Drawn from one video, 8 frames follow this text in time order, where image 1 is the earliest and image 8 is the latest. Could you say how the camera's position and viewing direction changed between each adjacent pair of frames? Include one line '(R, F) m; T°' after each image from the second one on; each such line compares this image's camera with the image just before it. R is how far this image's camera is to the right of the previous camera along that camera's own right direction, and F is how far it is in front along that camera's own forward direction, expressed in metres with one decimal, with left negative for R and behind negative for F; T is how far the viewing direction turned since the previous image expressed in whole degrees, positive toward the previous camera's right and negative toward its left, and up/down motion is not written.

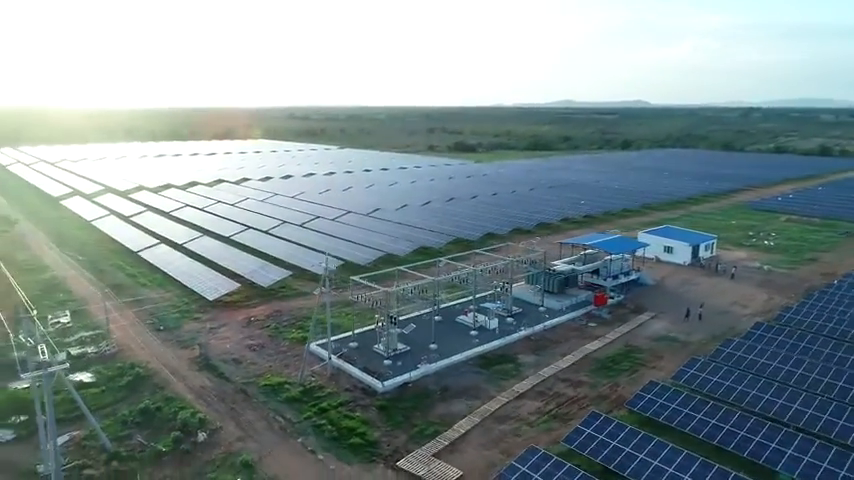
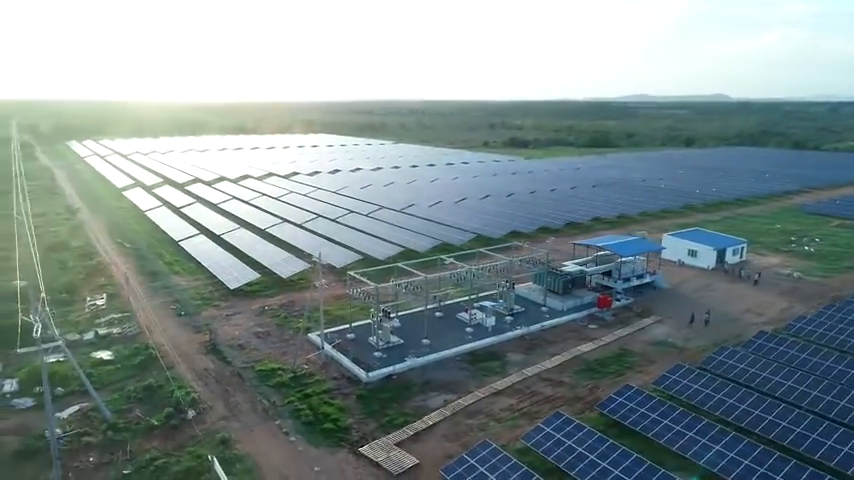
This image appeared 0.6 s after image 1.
(+2.7, -0.6) m; -6°
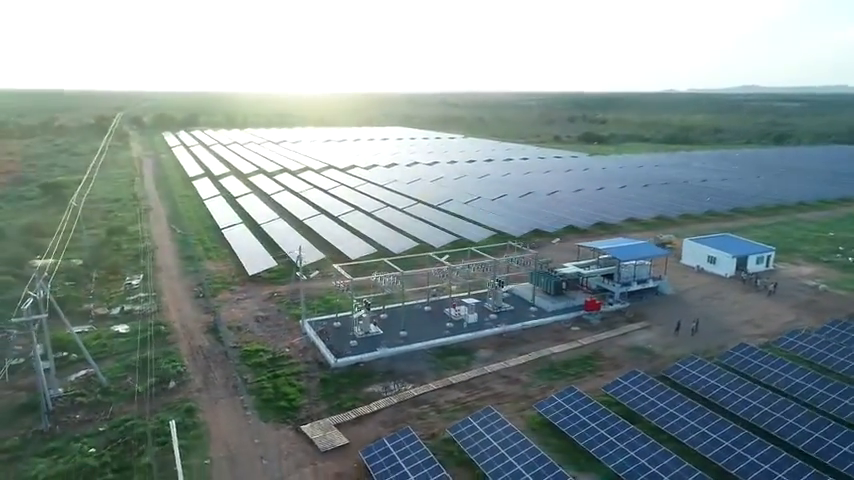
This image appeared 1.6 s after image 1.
(+4.3, -0.8) m; -8°
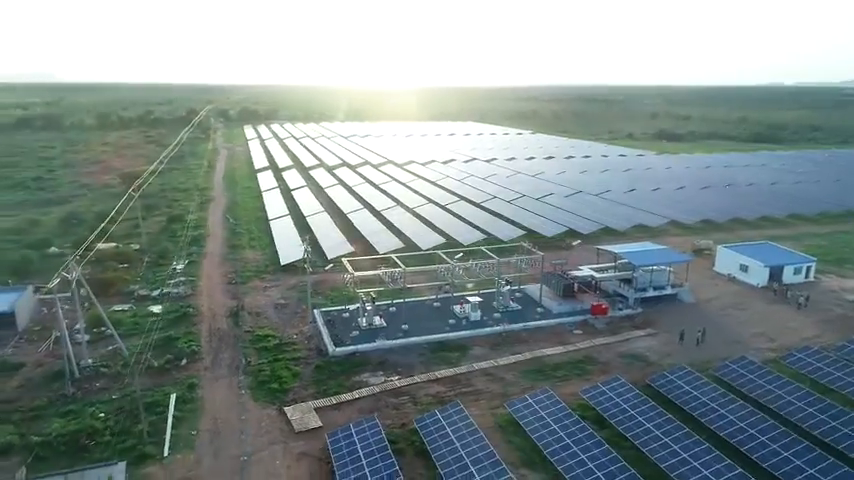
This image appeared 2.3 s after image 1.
(+3.2, -0.6) m; -8°
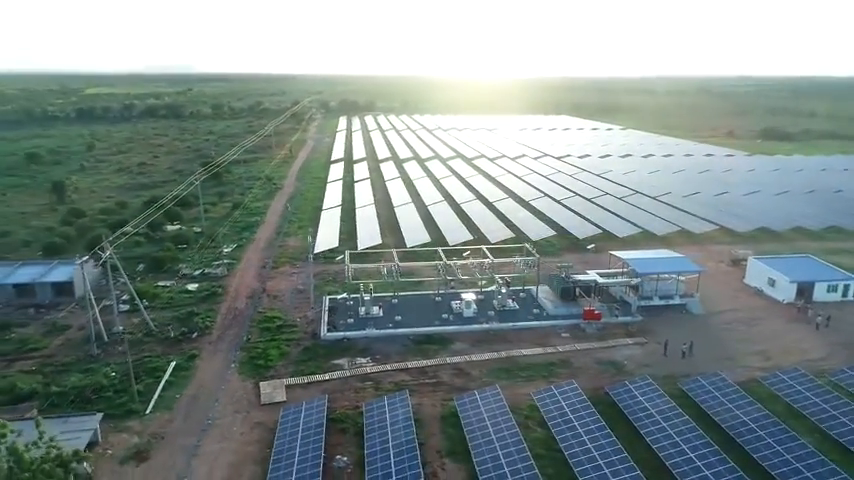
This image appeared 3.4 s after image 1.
(+4.8, -0.8) m; -10°
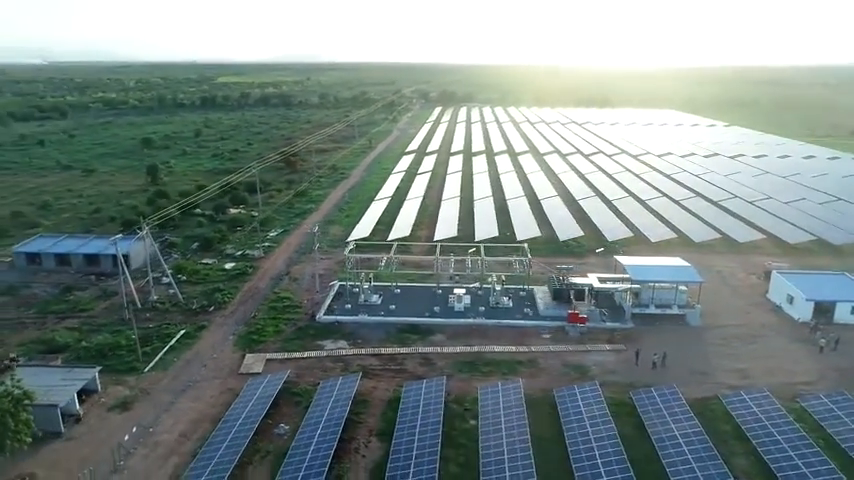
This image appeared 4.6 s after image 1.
(+5.4, -0.9) m; -11°
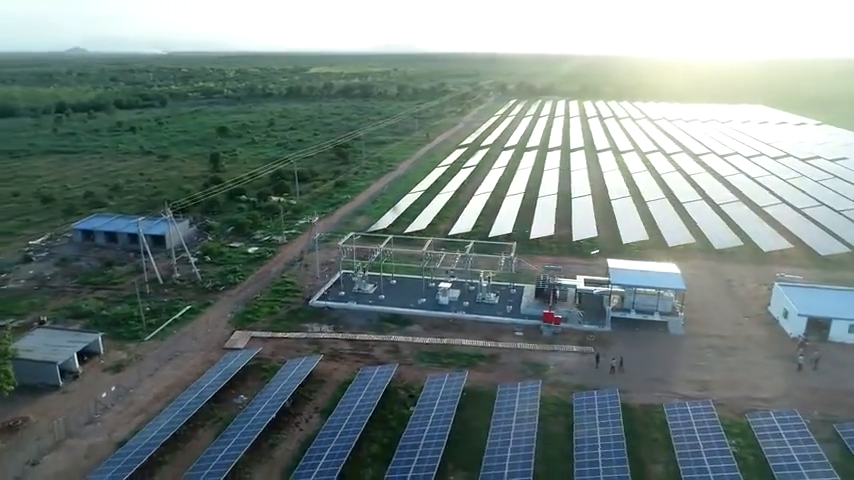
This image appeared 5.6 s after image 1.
(+4.8, -0.9) m; -8°
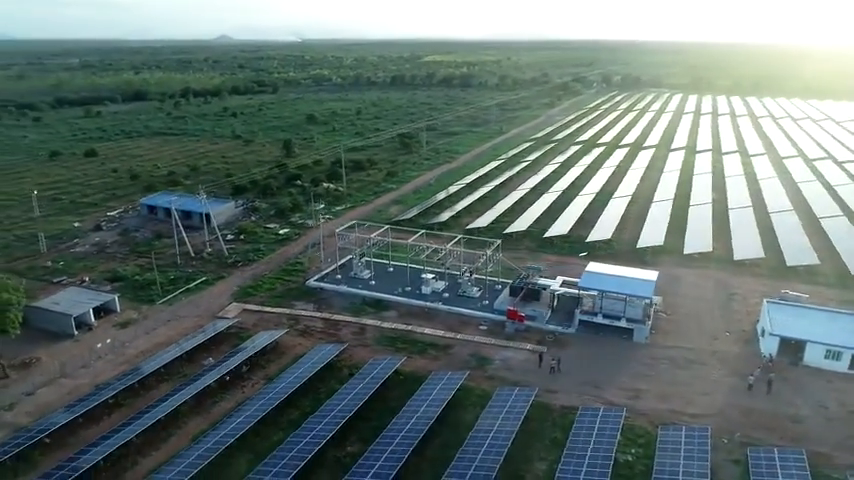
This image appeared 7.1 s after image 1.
(+6.5, -0.9) m; -11°
